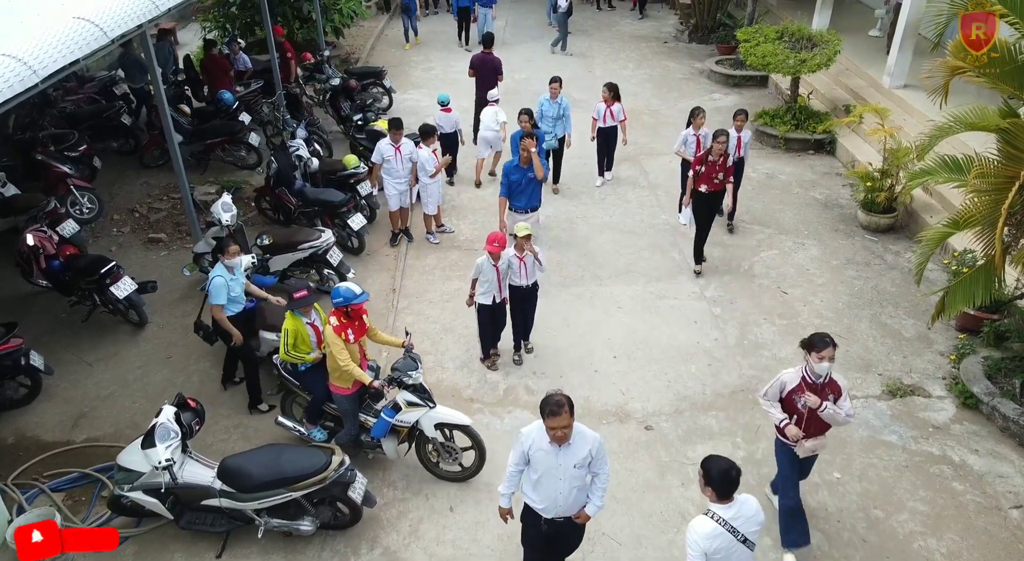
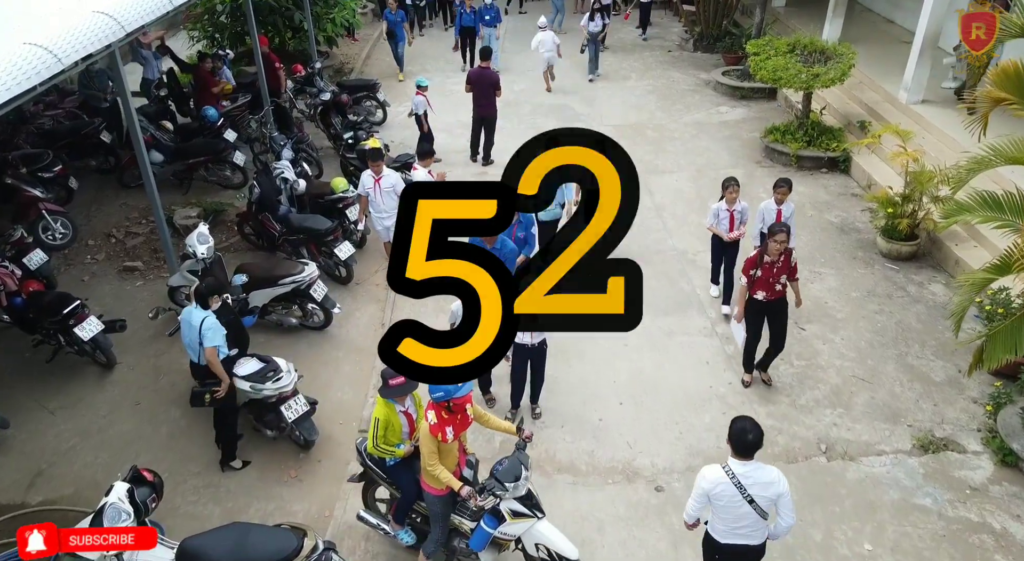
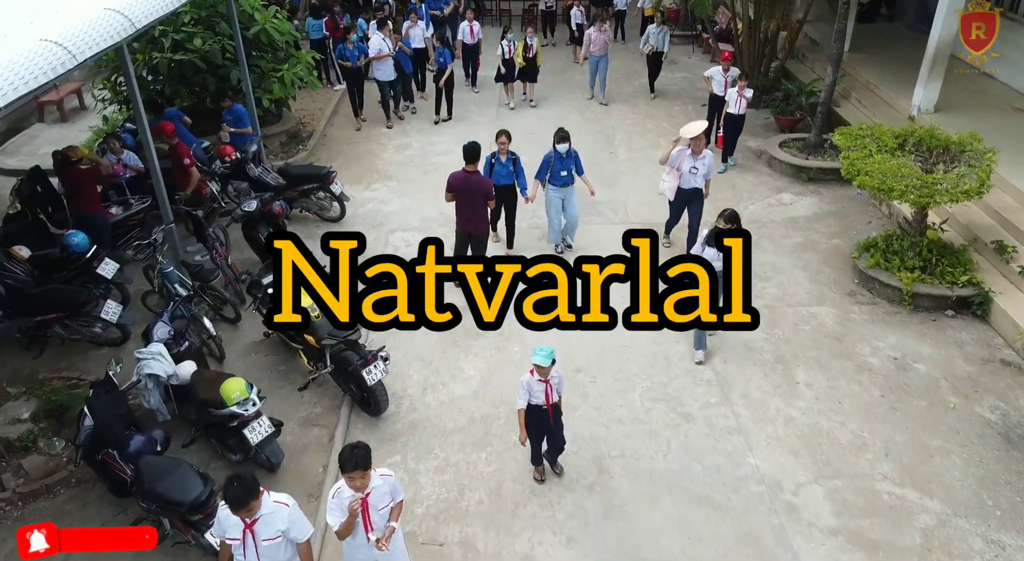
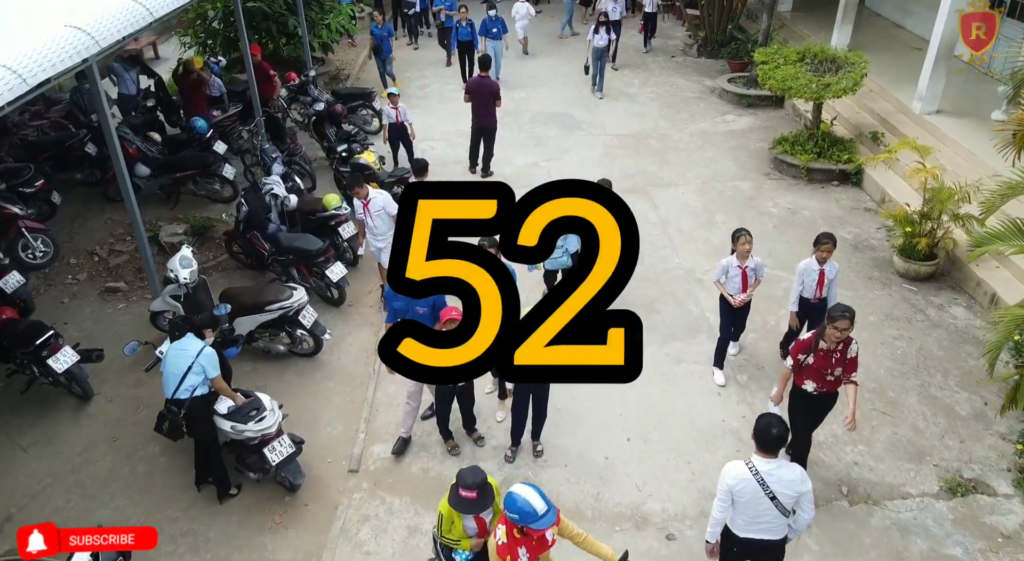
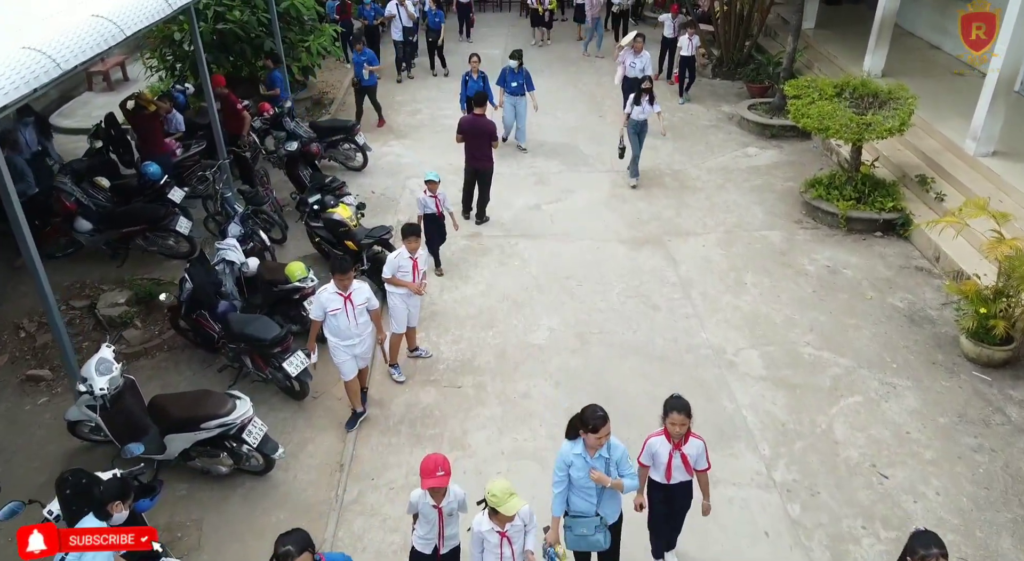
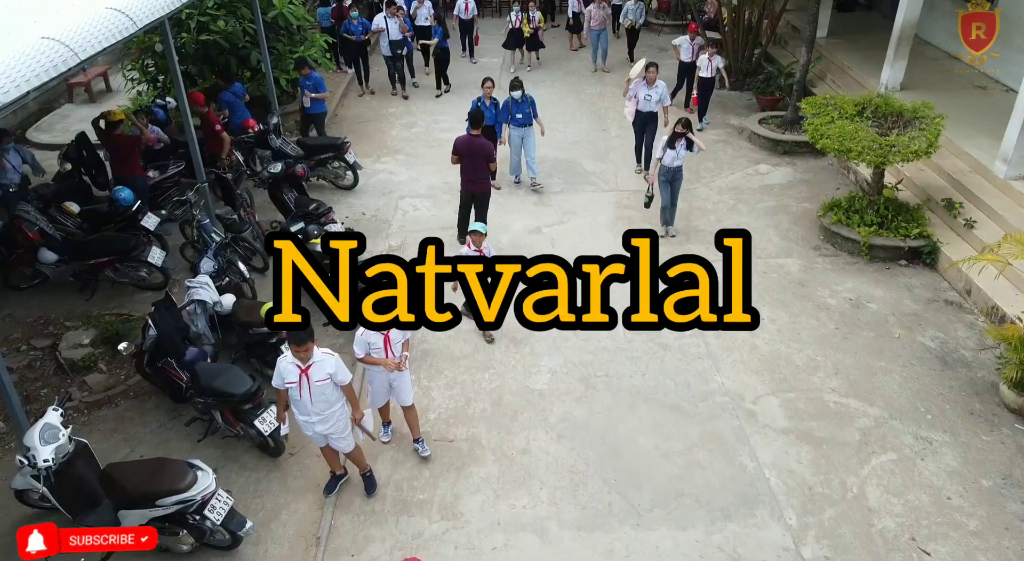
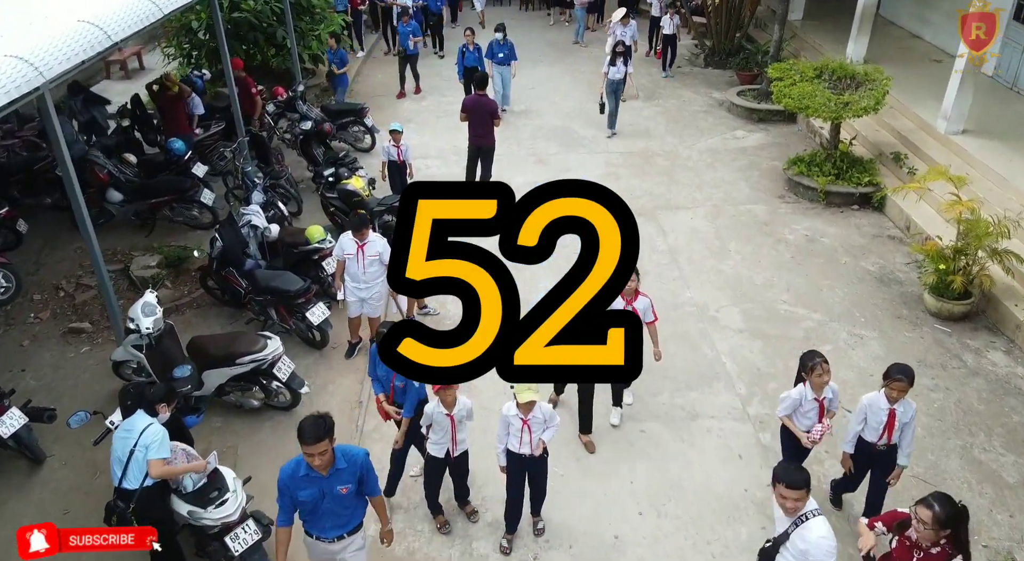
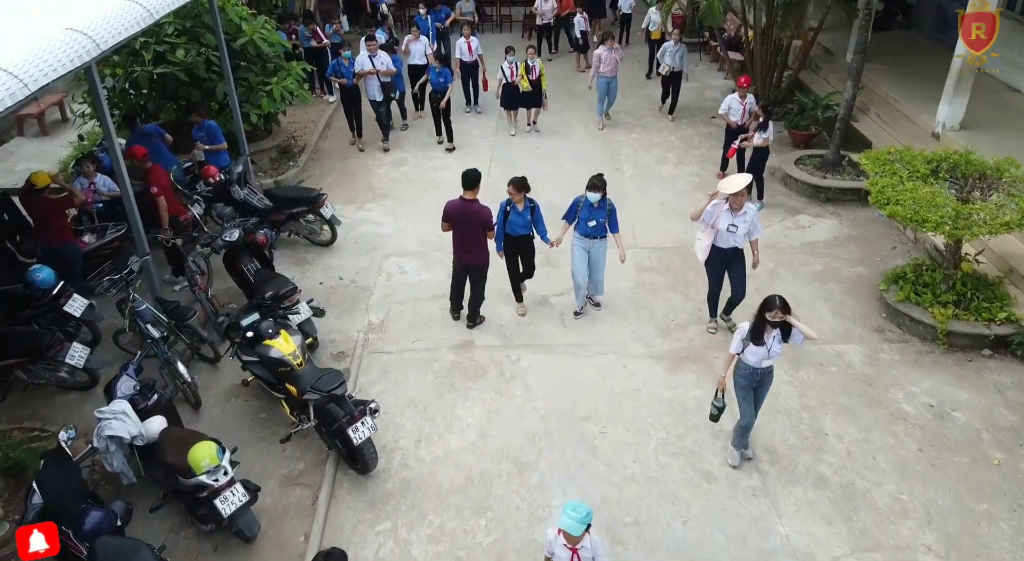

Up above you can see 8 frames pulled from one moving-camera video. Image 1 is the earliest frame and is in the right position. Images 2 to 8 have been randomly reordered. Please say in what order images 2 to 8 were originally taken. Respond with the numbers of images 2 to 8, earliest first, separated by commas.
2, 4, 7, 5, 6, 3, 8
